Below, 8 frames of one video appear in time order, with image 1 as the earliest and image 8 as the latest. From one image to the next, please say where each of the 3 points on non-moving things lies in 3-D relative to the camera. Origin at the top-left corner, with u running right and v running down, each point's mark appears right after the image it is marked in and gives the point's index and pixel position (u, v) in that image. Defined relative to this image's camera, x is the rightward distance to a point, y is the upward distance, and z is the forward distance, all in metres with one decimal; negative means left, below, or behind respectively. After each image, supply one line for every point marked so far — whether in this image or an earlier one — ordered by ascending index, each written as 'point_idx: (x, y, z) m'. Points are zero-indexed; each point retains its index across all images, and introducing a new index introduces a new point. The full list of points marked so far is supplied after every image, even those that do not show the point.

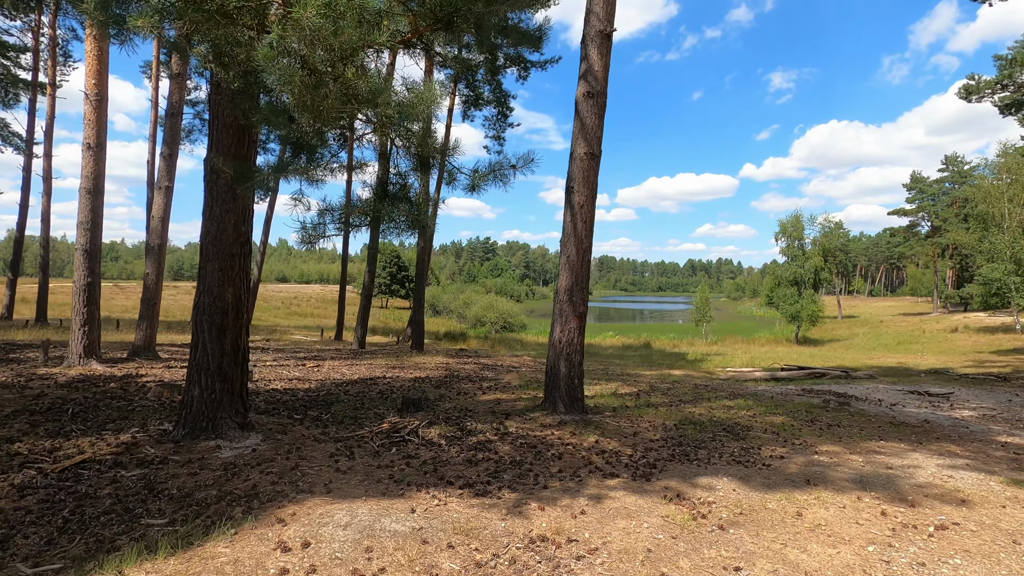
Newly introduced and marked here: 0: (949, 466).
0: (+4.9, -2.0, +5.3) m
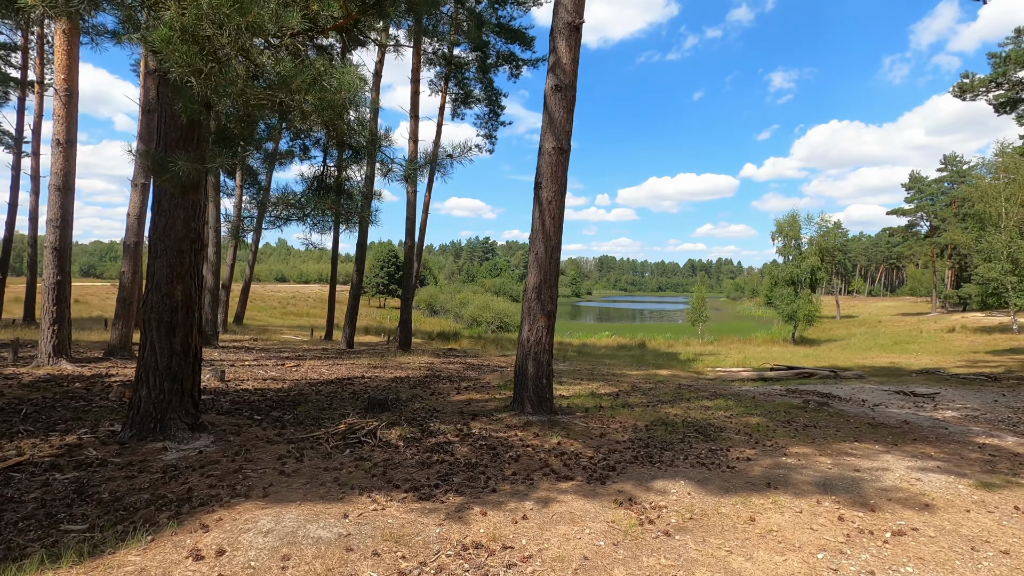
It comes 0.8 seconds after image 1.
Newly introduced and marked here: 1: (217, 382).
0: (+4.4, -2.0, +5.1) m
1: (-5.5, -1.8, +8.7) m
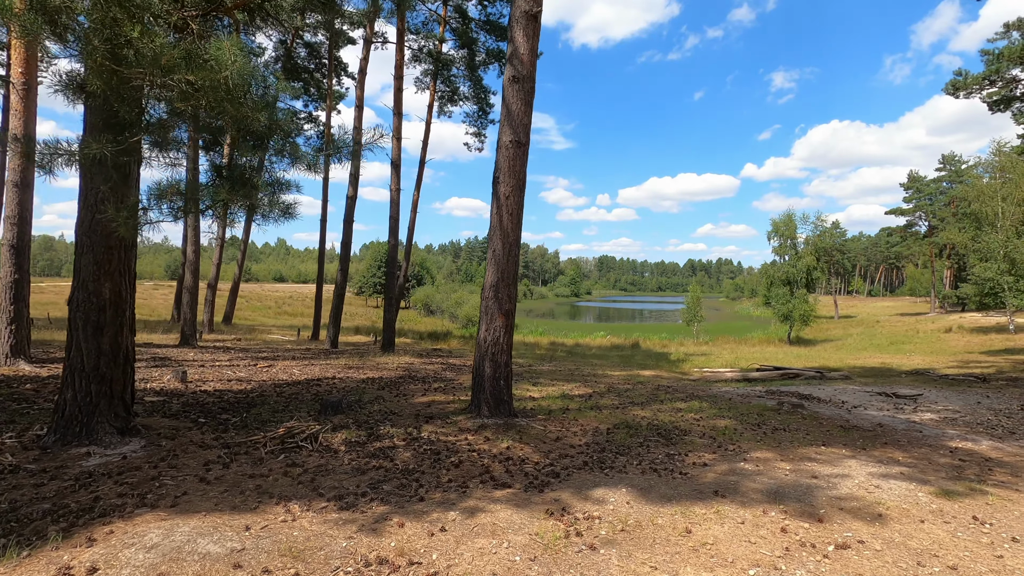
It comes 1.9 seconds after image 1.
0: (+3.8, -1.9, +4.9) m
1: (-6.1, -1.7, +8.5) m
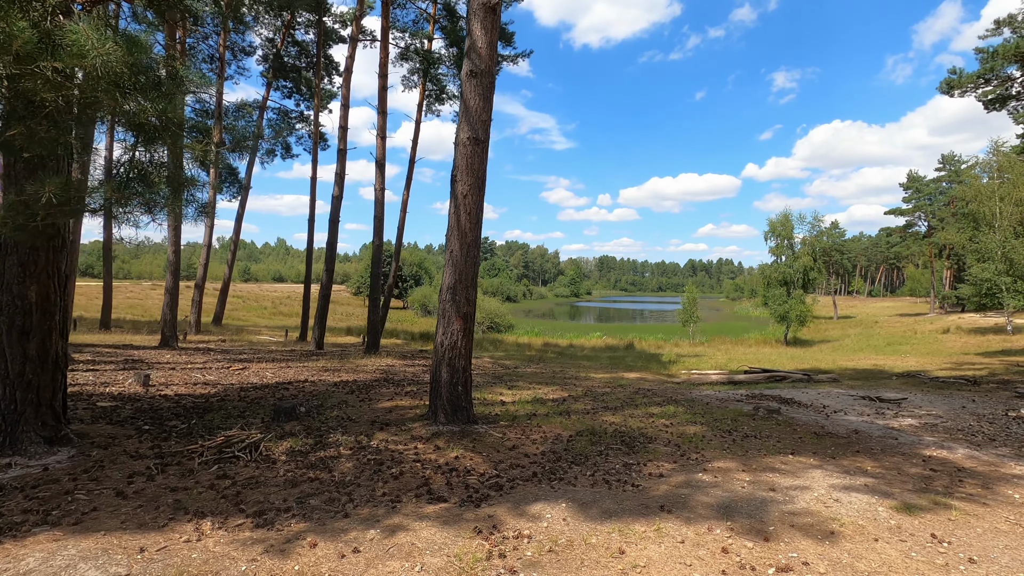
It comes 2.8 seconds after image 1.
0: (+3.3, -2.0, +4.7) m
1: (-6.6, -1.8, +8.3) m
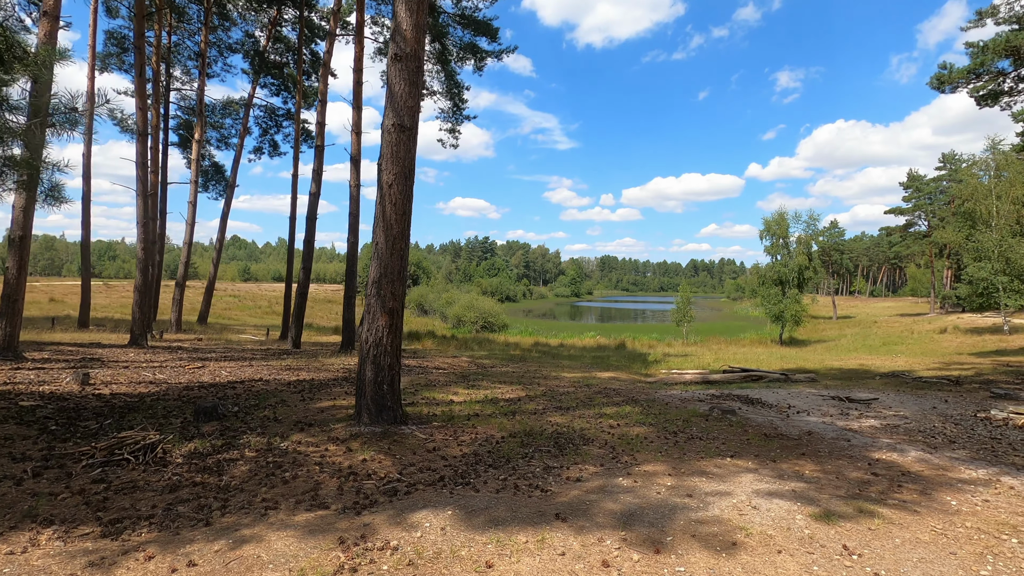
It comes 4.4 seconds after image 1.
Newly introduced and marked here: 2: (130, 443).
0: (+2.4, -1.9, +4.4) m
1: (-7.5, -1.7, +8.1) m
2: (-3.9, -1.6, +4.8) m
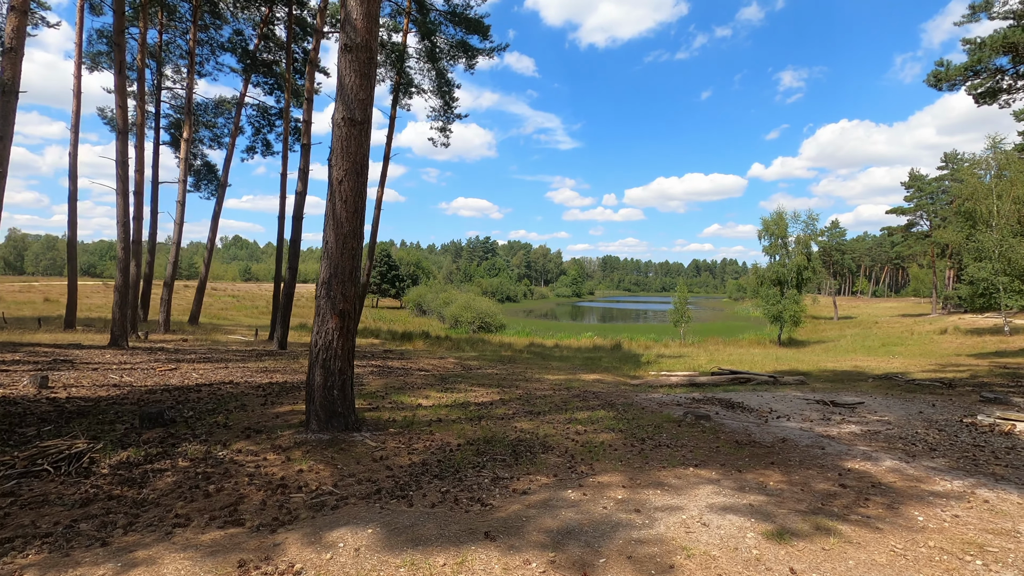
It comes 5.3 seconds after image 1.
0: (+1.8, -1.9, +4.1) m
1: (-8.0, -1.7, +7.8) m
2: (-4.4, -1.6, +4.6) m
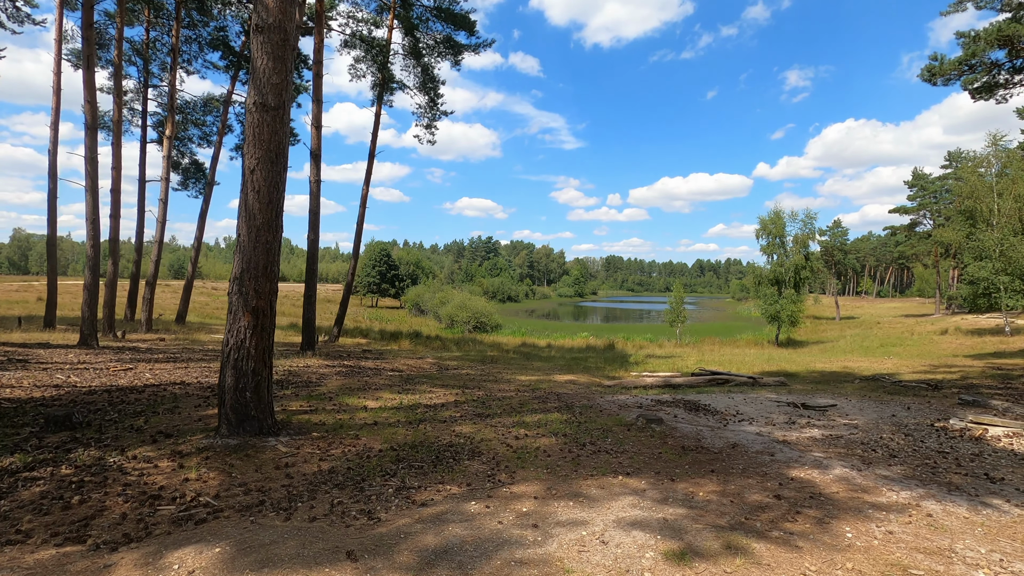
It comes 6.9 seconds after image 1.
0: (+1.0, -1.9, +3.8) m
1: (-8.9, -1.7, +7.6) m
2: (-5.3, -1.6, +4.3) m
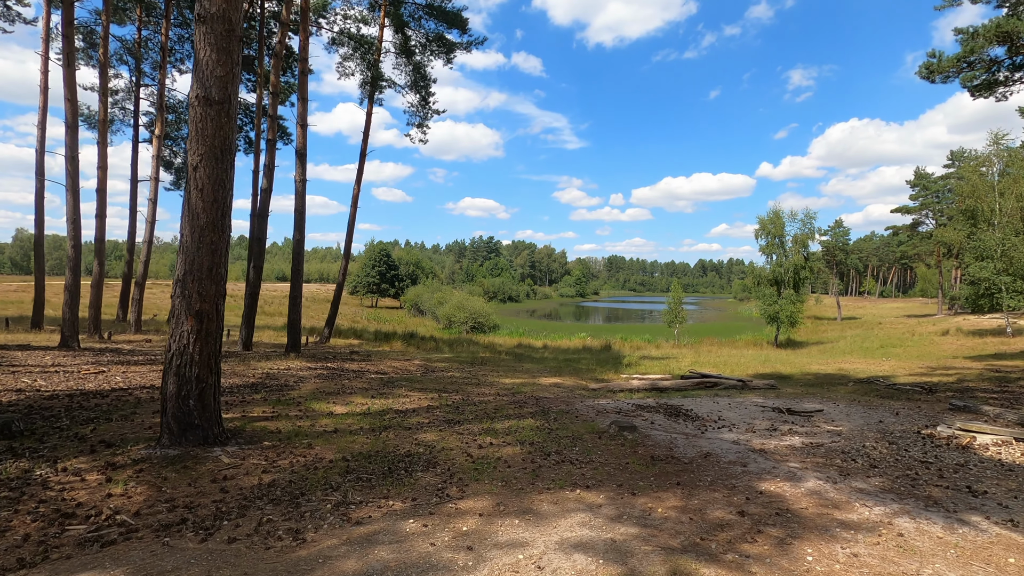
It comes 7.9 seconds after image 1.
0: (+0.5, -1.9, +3.5) m
1: (-9.3, -1.7, +7.4) m
2: (-5.7, -1.6, +4.1) m
